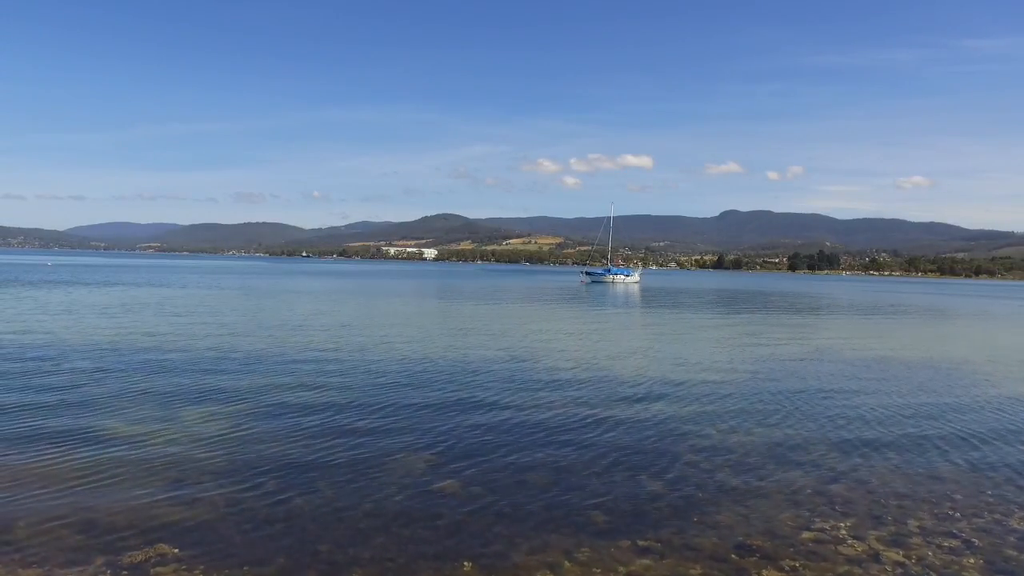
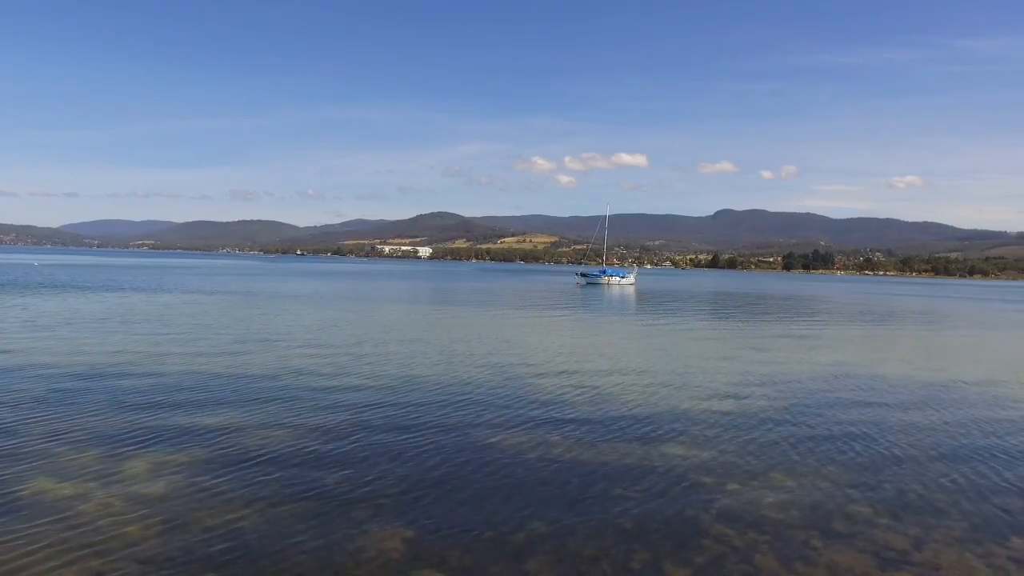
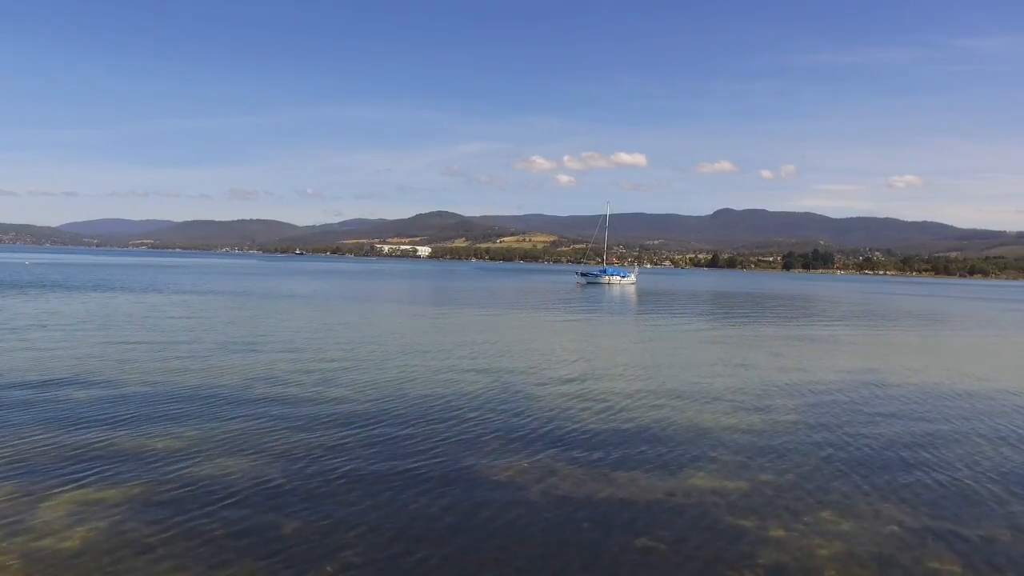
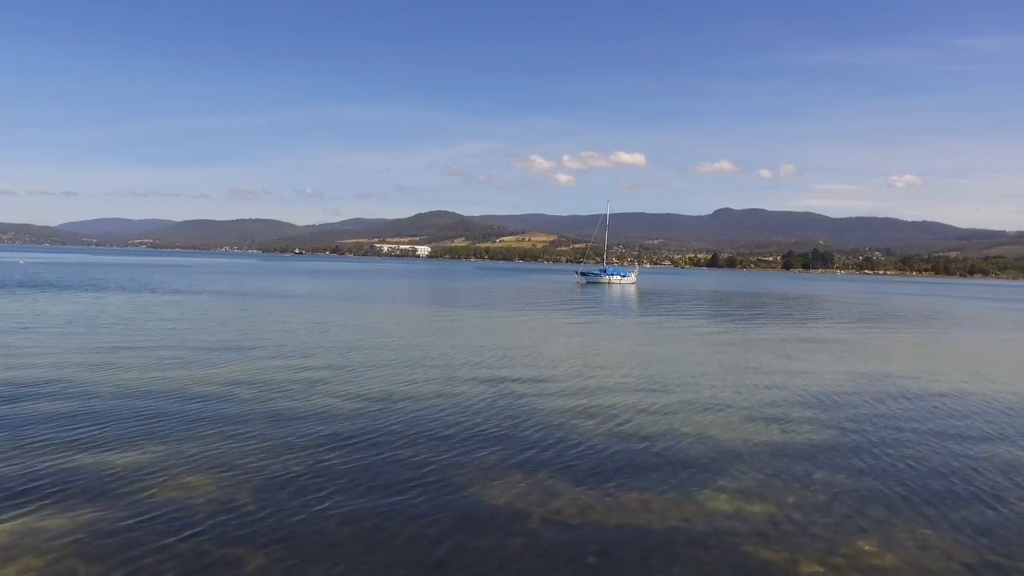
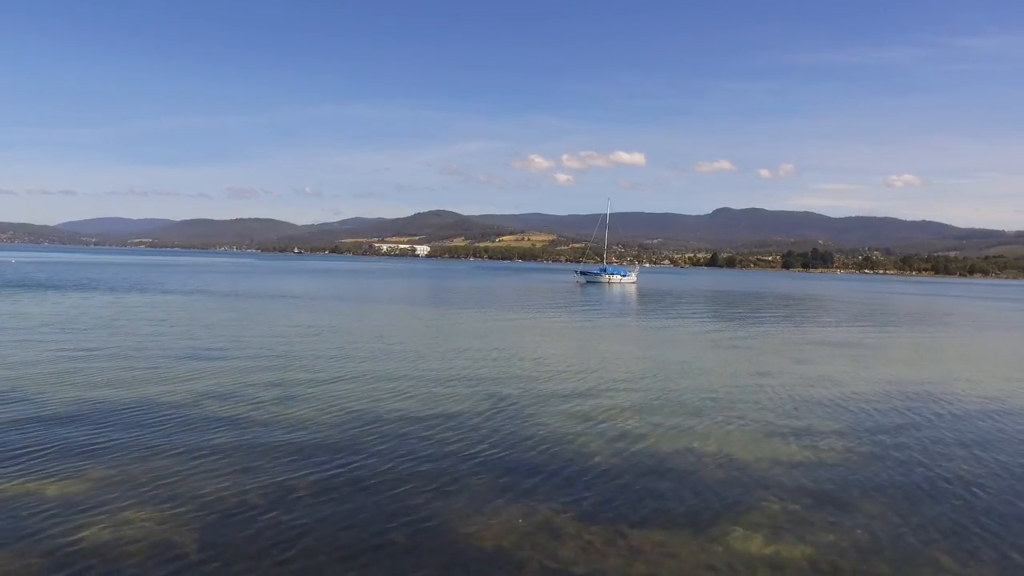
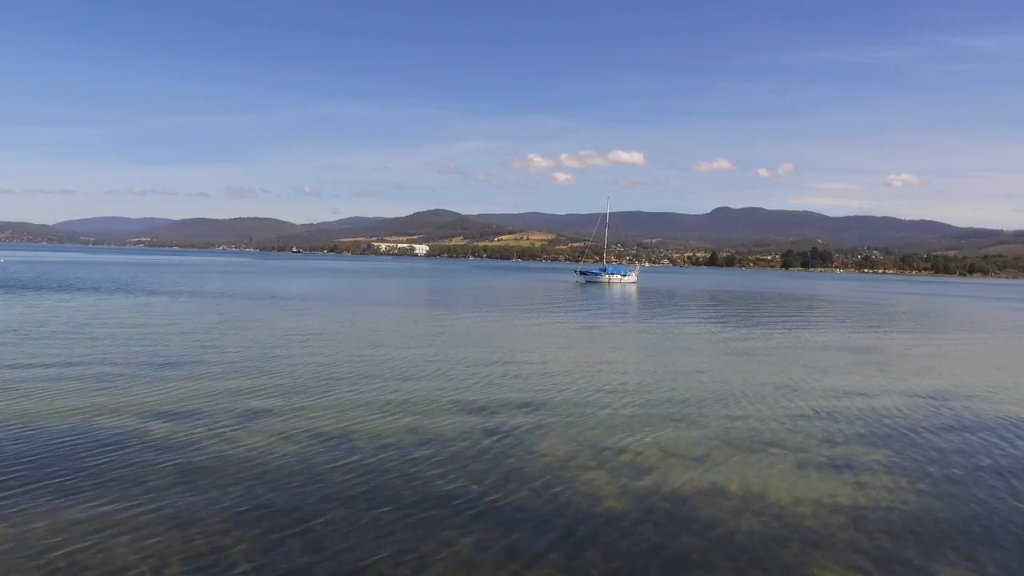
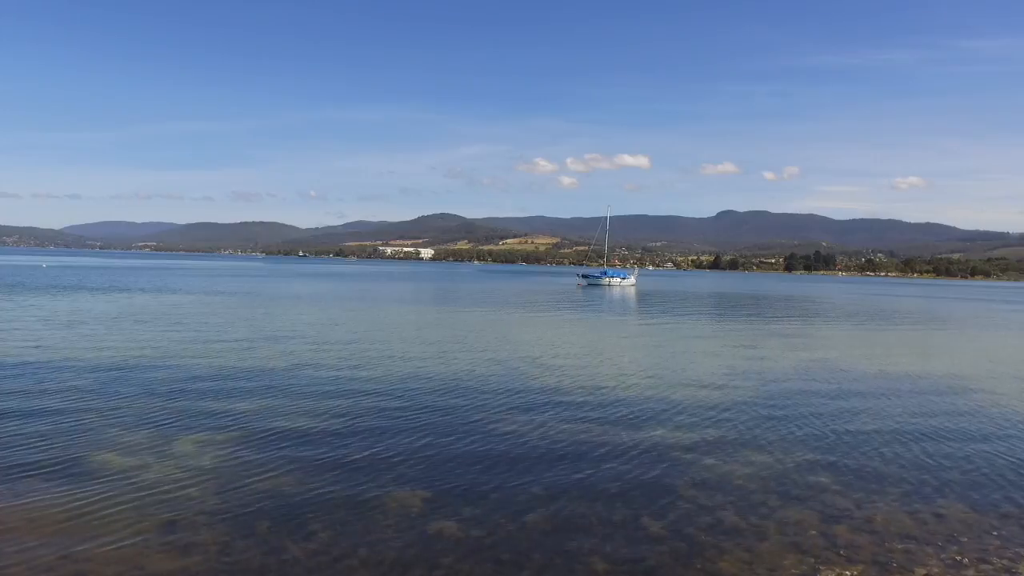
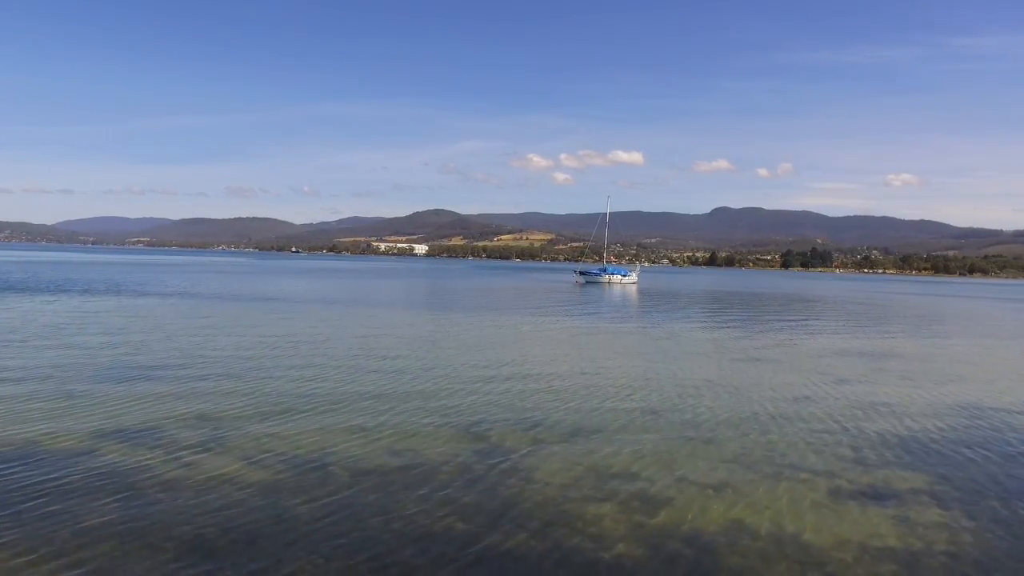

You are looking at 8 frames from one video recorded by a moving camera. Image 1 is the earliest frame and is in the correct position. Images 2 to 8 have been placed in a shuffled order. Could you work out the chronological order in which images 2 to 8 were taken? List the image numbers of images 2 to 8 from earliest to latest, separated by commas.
7, 2, 3, 4, 5, 6, 8
